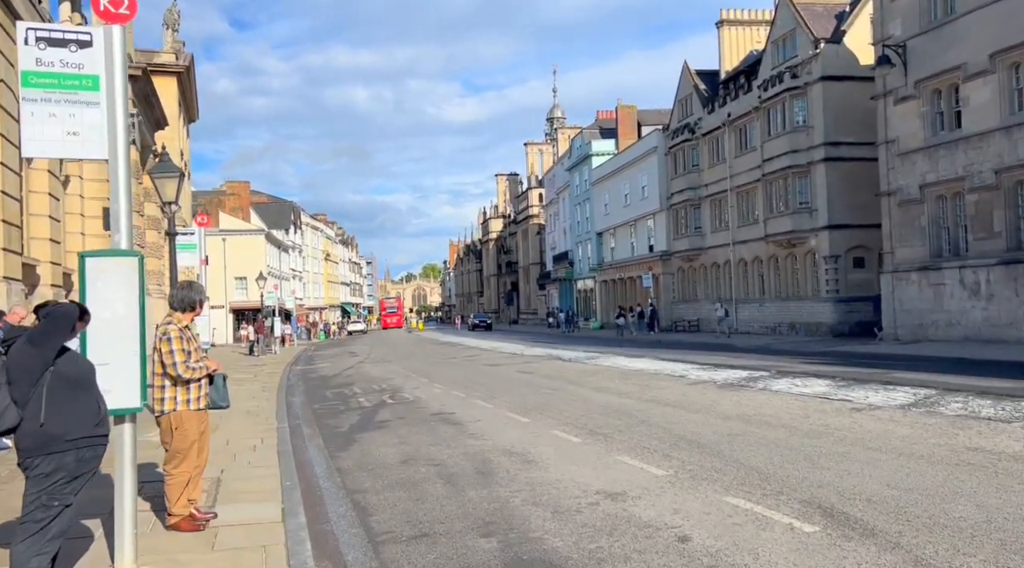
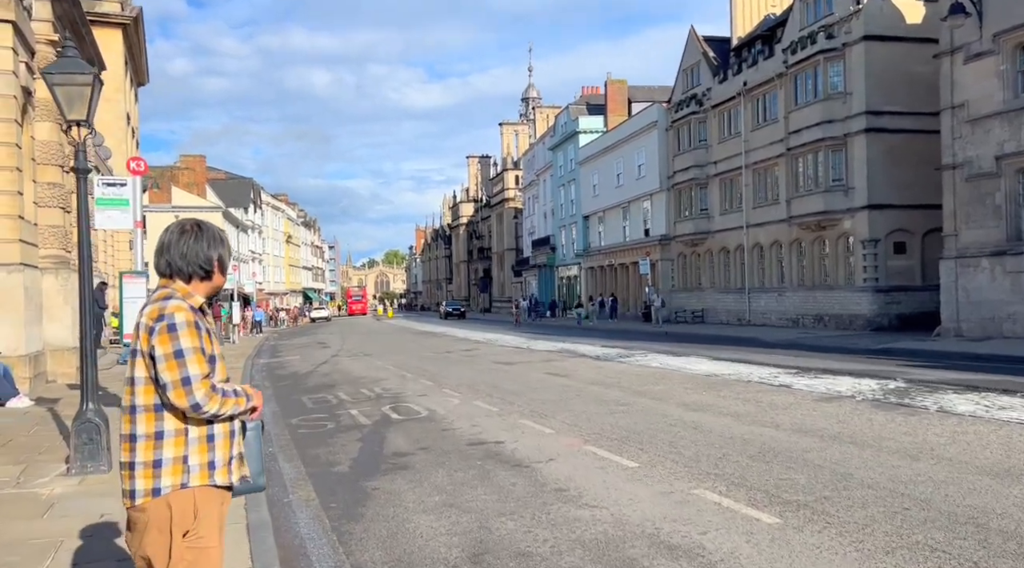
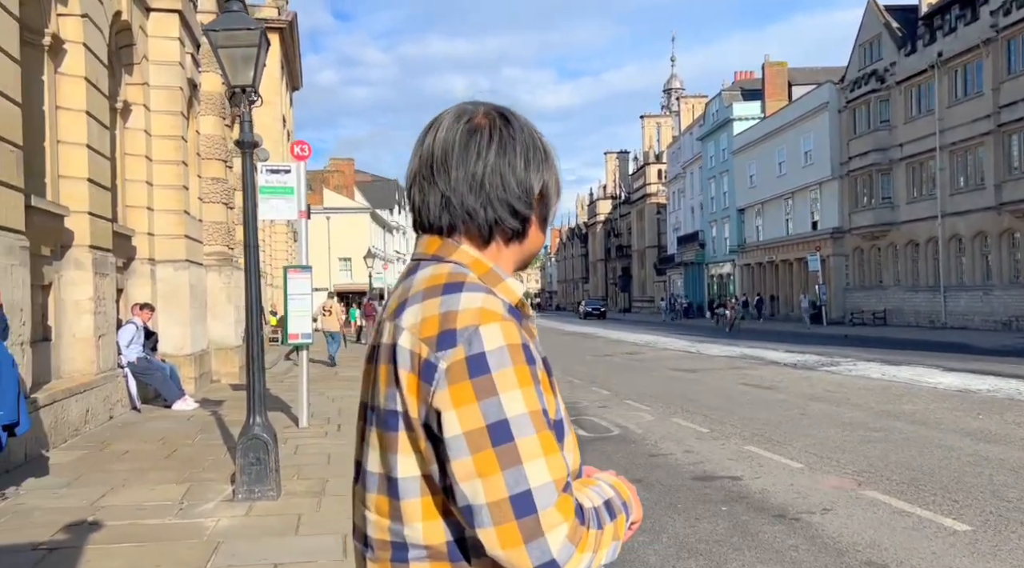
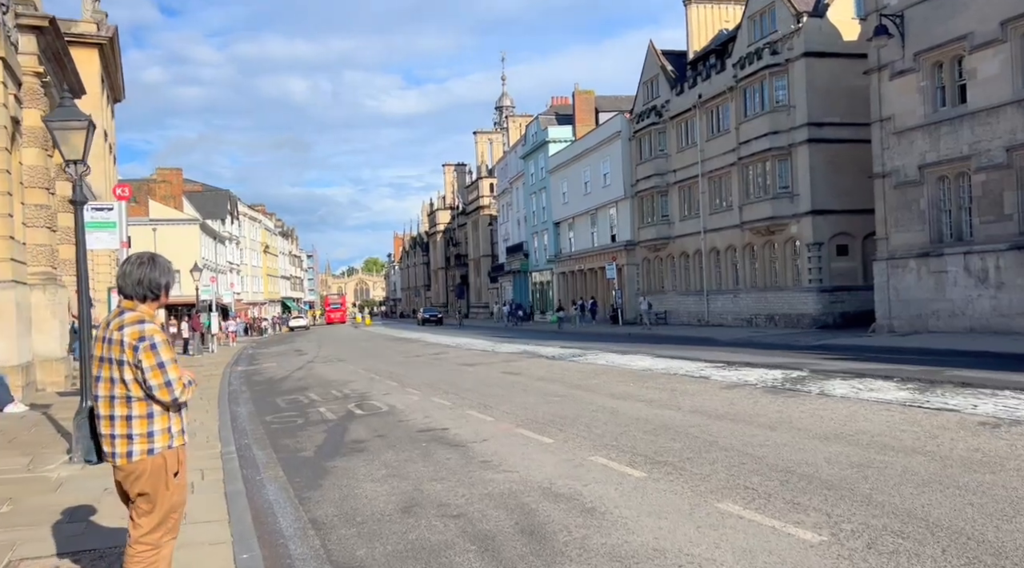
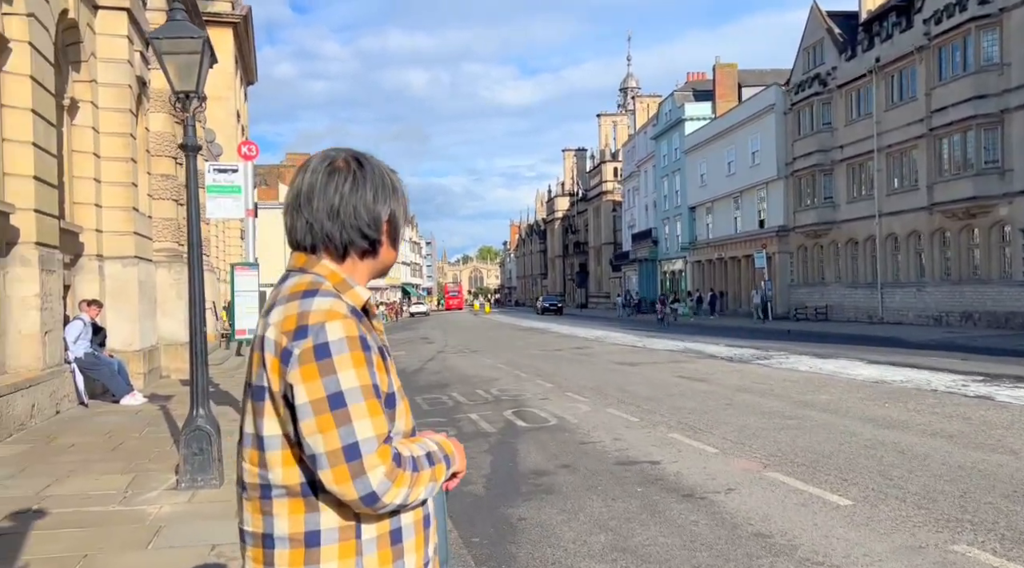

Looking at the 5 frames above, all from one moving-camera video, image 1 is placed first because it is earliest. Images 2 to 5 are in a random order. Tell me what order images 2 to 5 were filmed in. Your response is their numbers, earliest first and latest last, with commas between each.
4, 2, 5, 3
